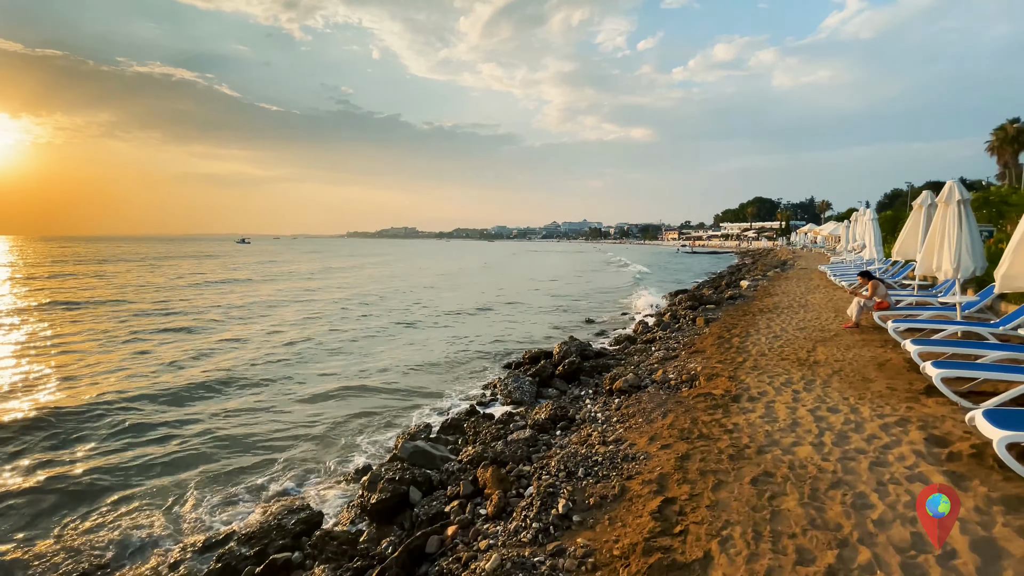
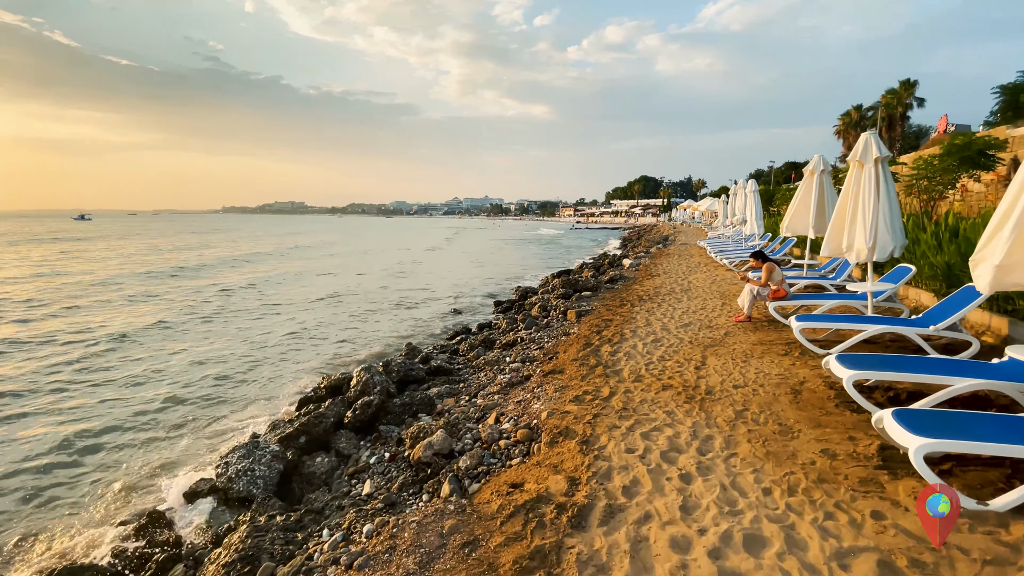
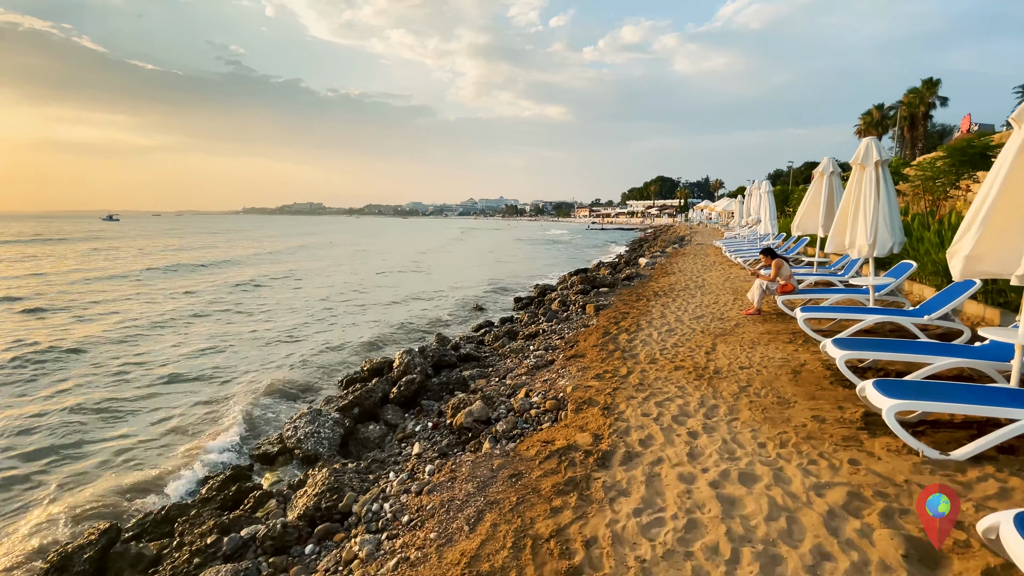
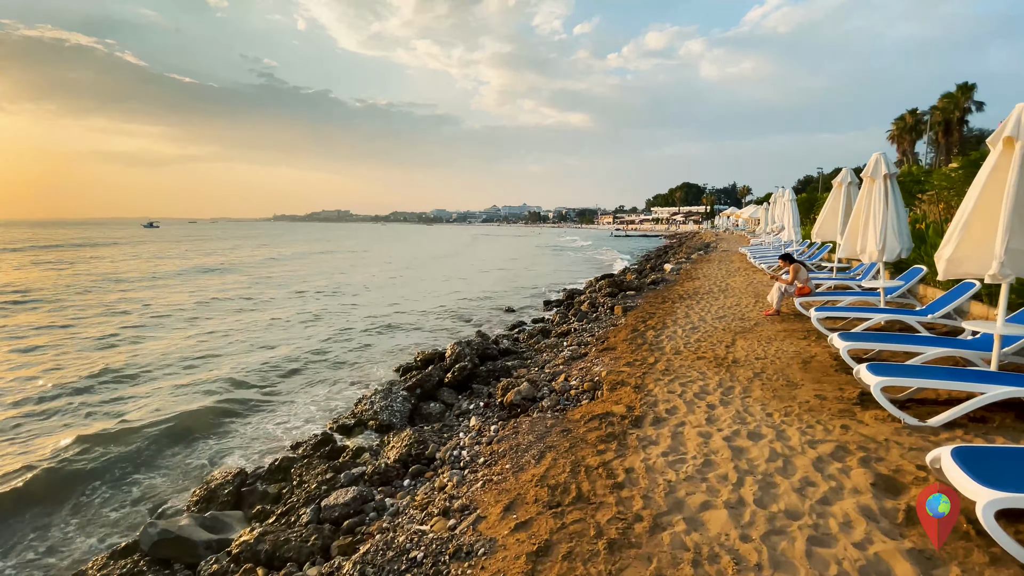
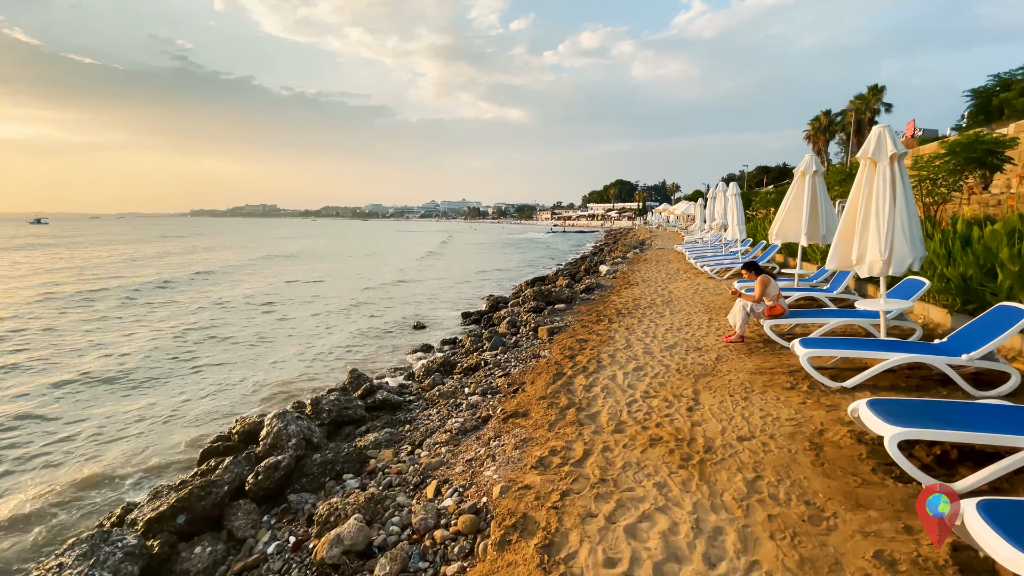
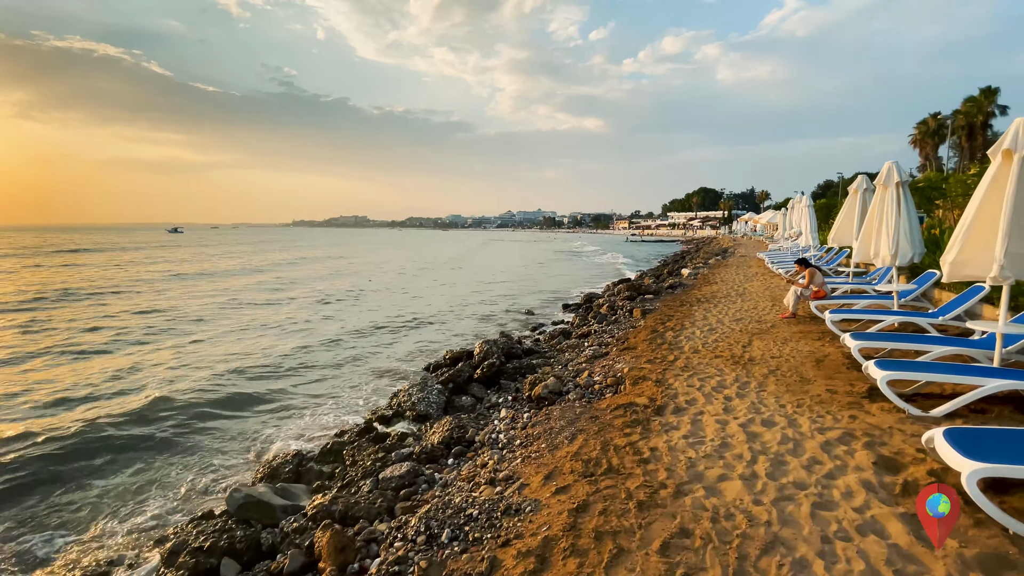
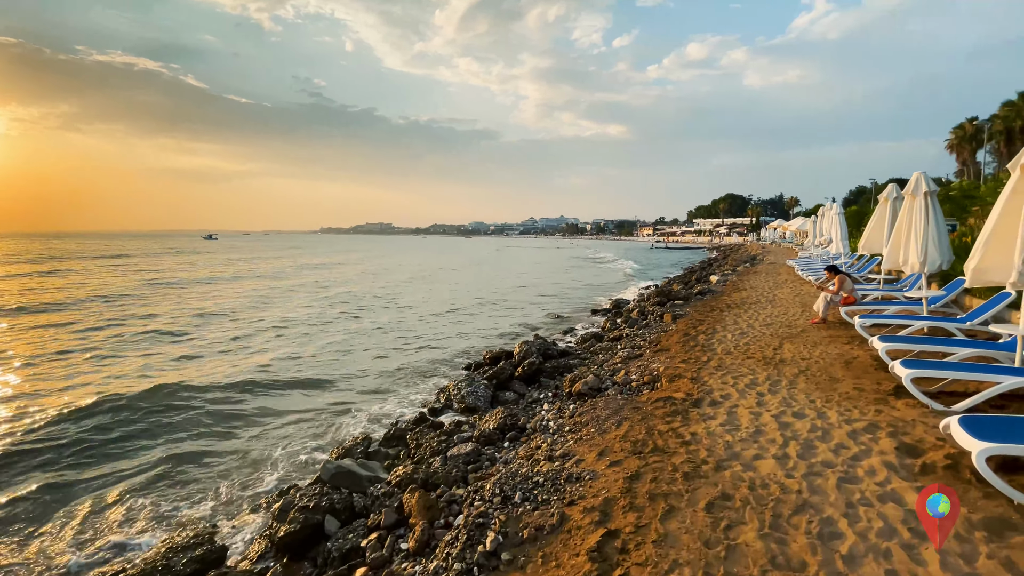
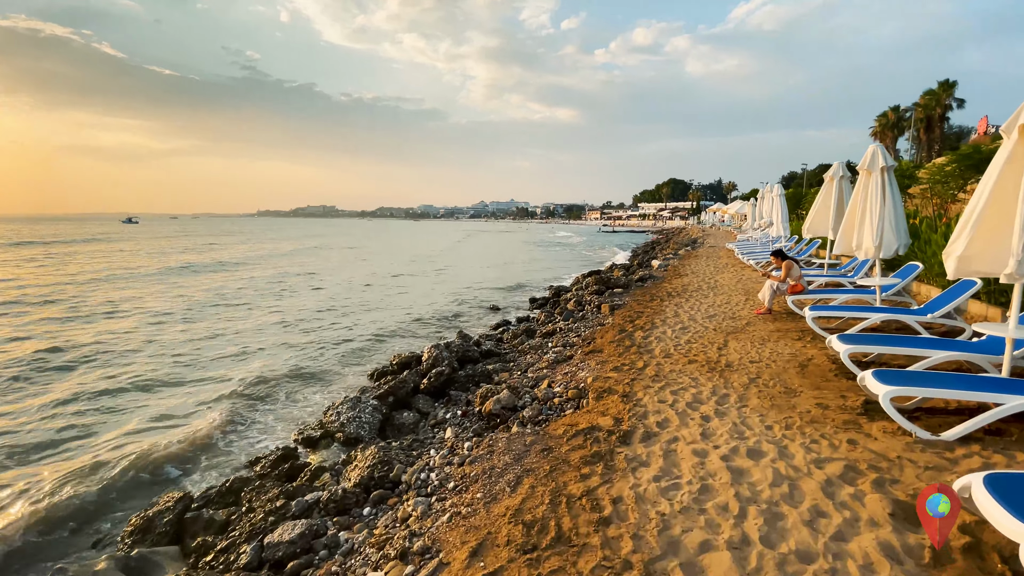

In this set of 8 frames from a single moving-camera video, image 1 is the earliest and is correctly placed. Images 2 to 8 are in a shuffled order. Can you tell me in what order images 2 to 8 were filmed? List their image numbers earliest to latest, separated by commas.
7, 6, 4, 8, 3, 2, 5
